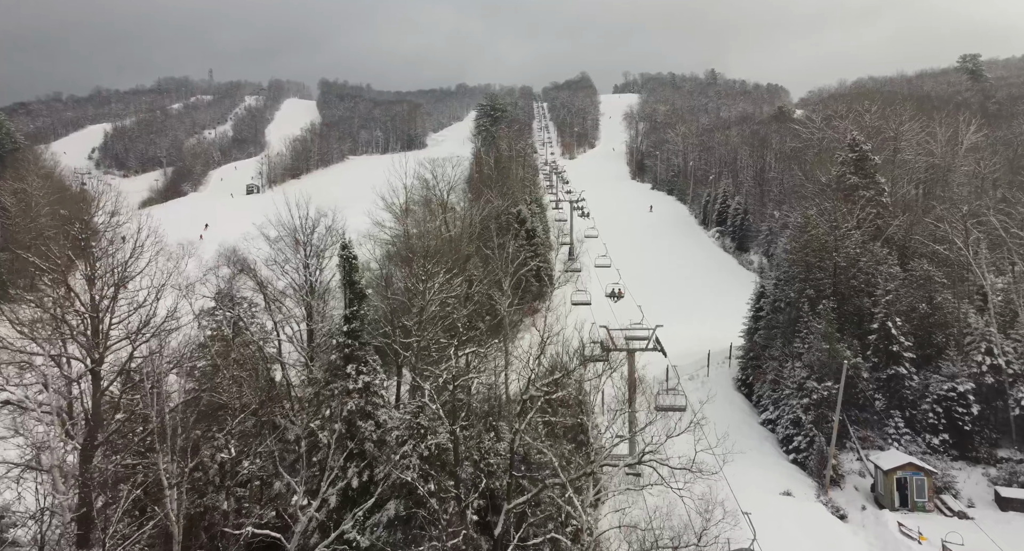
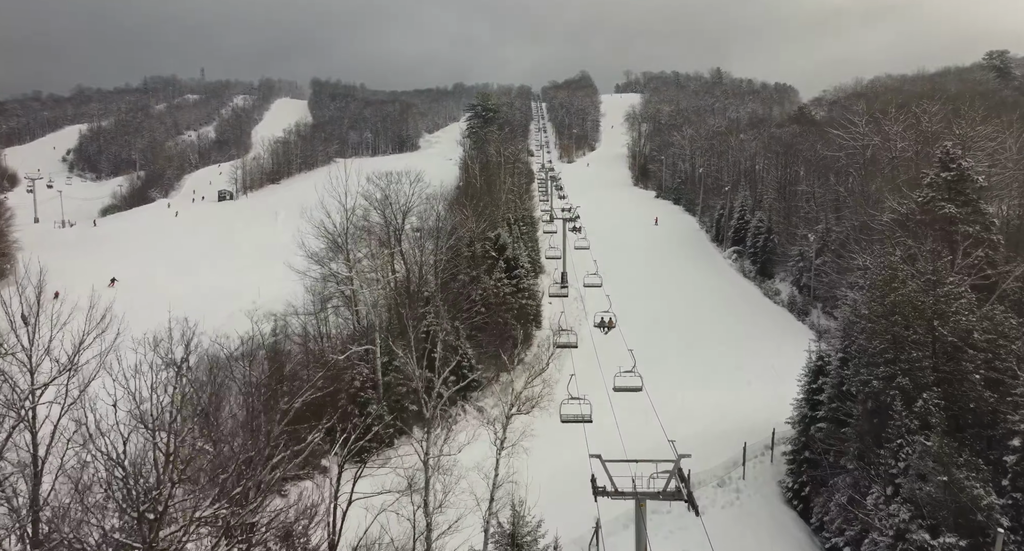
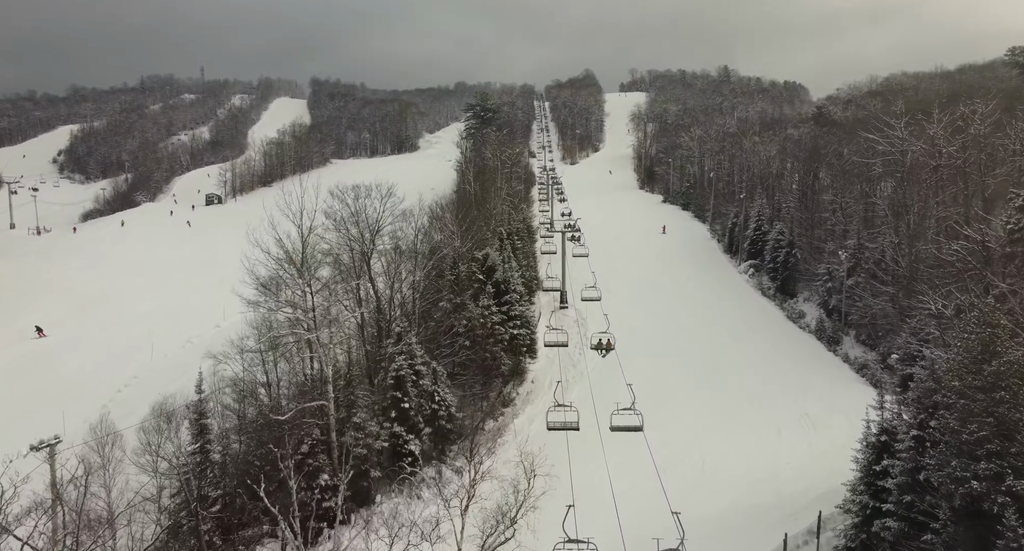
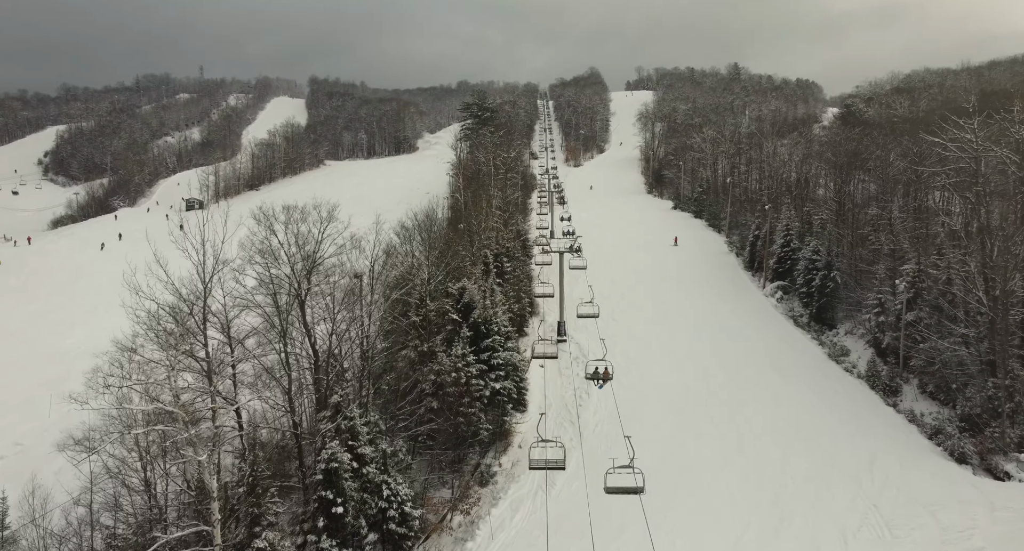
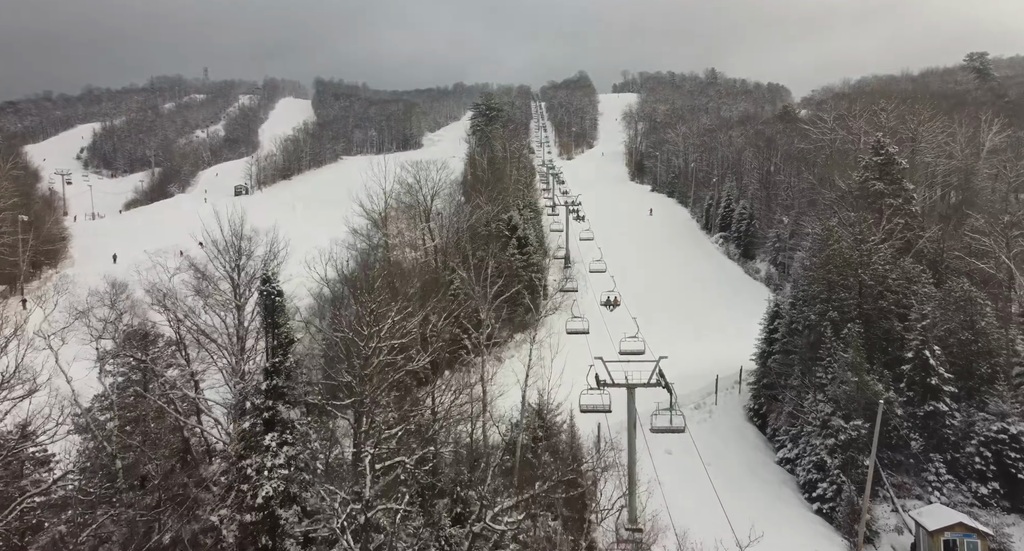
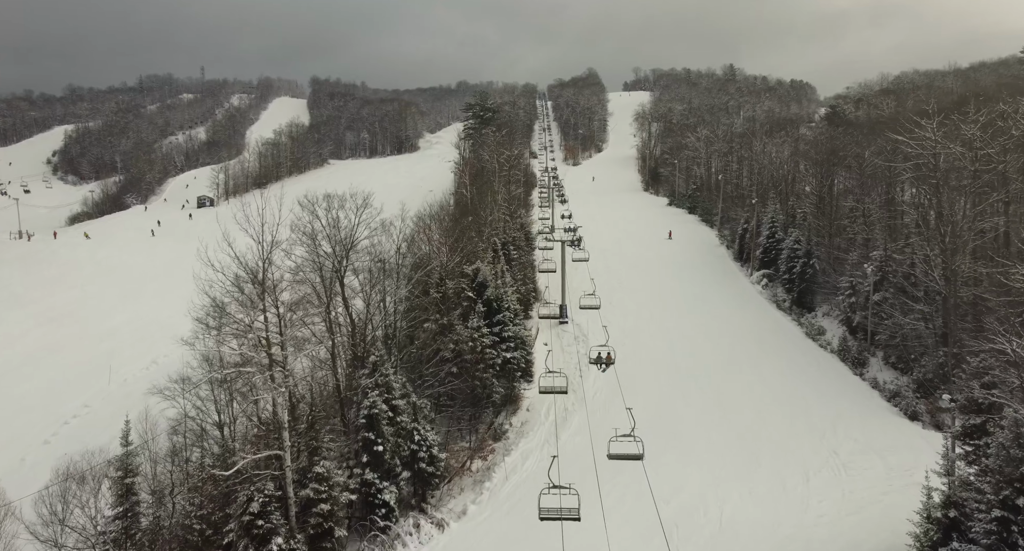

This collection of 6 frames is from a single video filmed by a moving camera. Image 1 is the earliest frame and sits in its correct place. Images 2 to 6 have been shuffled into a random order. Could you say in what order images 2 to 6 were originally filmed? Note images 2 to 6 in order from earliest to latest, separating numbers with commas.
5, 2, 3, 6, 4
